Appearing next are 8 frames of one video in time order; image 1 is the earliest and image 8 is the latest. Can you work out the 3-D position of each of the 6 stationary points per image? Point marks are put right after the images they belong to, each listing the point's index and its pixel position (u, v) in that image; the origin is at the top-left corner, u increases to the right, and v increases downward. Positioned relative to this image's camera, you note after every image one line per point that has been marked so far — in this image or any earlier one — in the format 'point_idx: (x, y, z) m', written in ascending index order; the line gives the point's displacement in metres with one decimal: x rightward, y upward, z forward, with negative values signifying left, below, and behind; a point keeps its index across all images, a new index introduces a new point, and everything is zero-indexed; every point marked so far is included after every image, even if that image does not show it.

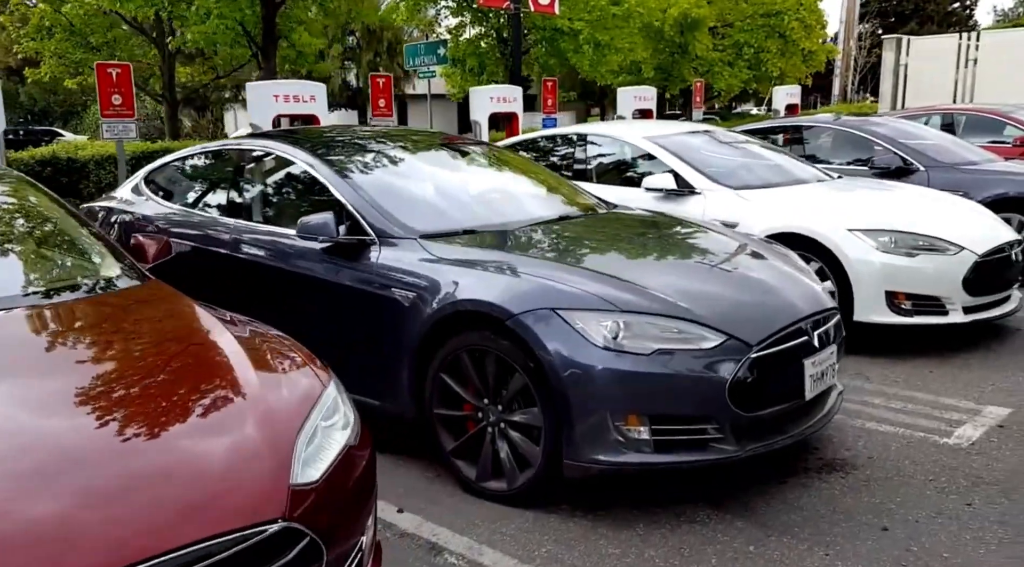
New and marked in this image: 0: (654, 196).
0: (+1.0, +0.6, +5.8) m
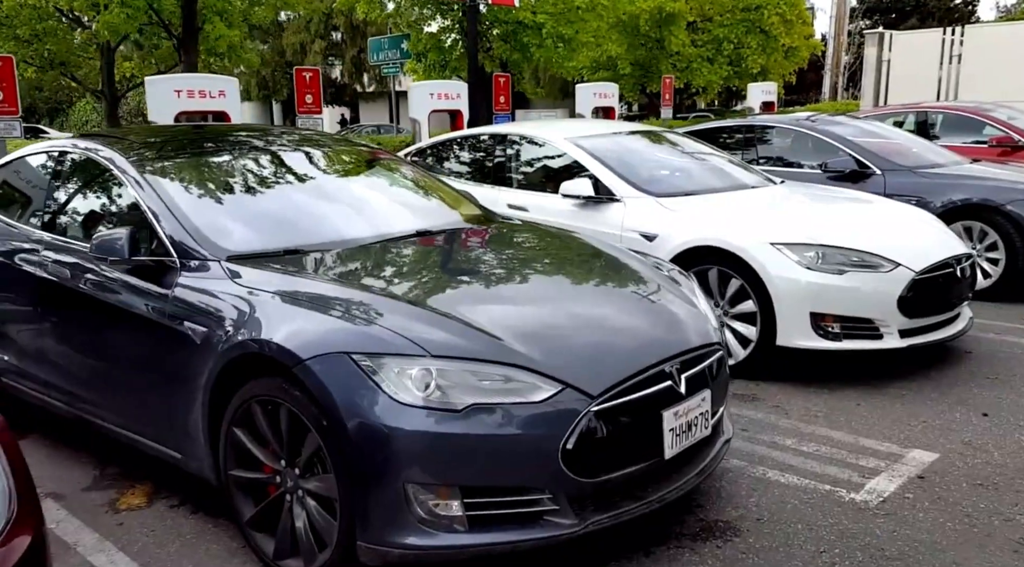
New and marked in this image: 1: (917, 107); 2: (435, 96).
0: (+0.4, +0.5, +5.3) m
1: (+5.8, +2.5, +11.6) m
2: (-0.9, +2.1, +8.8) m
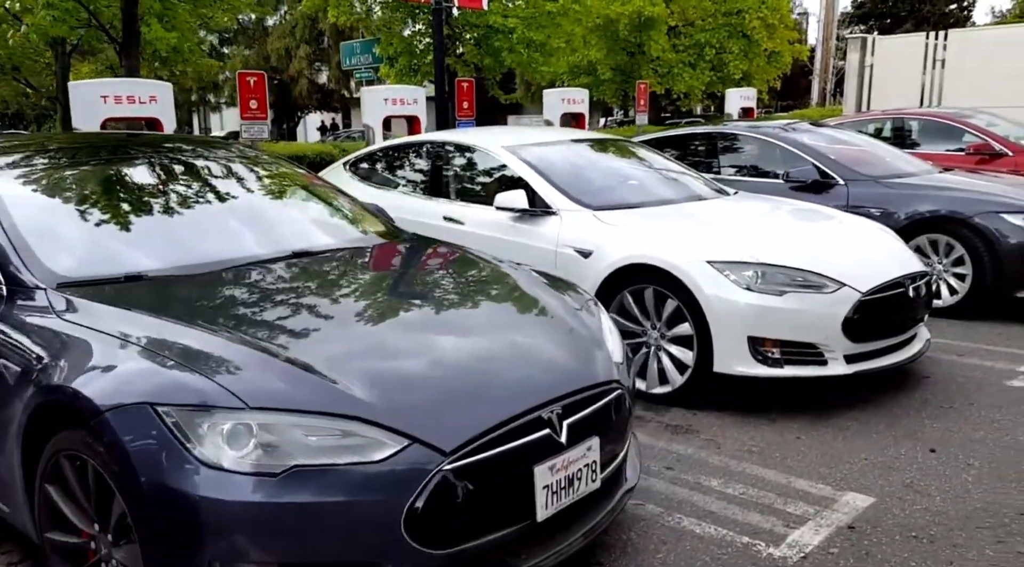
0: (0.0, +0.4, +5.0) m
1: (+5.3, +2.4, +11.3) m
2: (-1.3, +1.9, +8.5) m
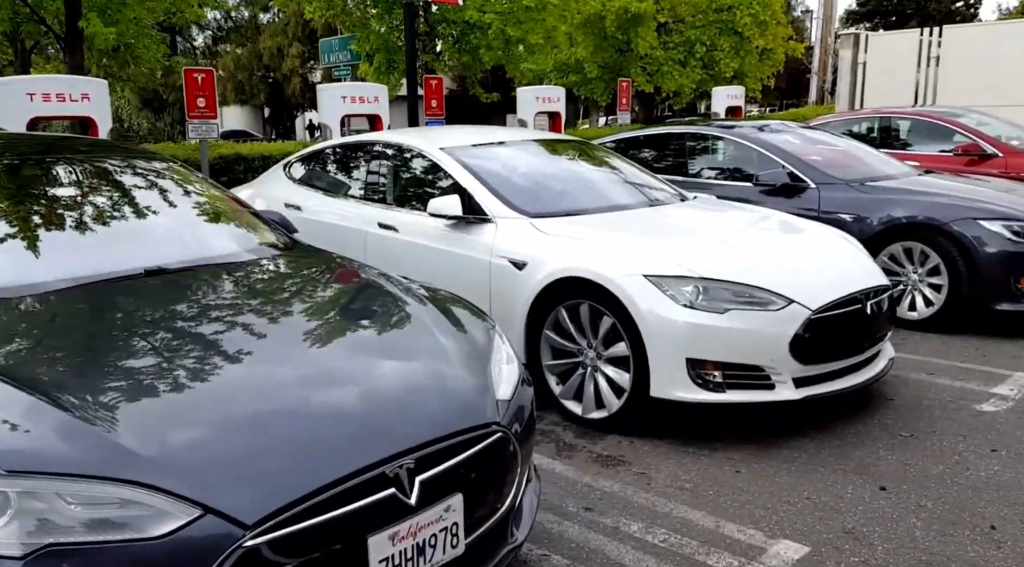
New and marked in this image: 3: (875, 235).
0: (-0.4, +0.3, +4.6) m
1: (+5.0, +2.3, +10.9) m
2: (-1.6, +1.9, +8.2) m
3: (+2.6, +0.4, +5.9) m
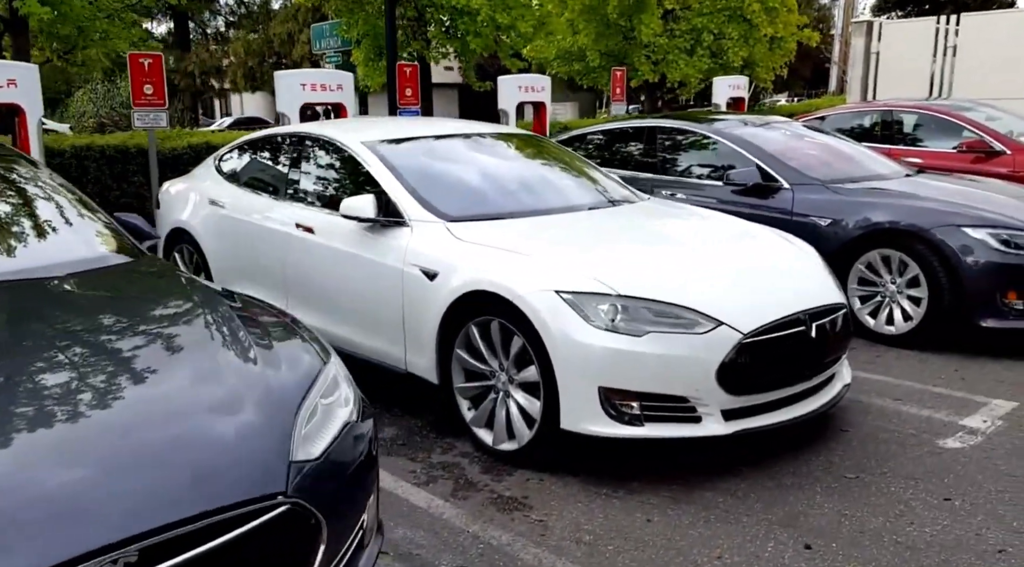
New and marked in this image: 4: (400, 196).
0: (-0.8, +0.3, +4.2) m
1: (+4.8, +2.3, +10.4) m
2: (-1.9, +1.9, +7.8) m
3: (+2.3, +0.3, +5.4) m
4: (-0.6, +0.5, +4.2) m
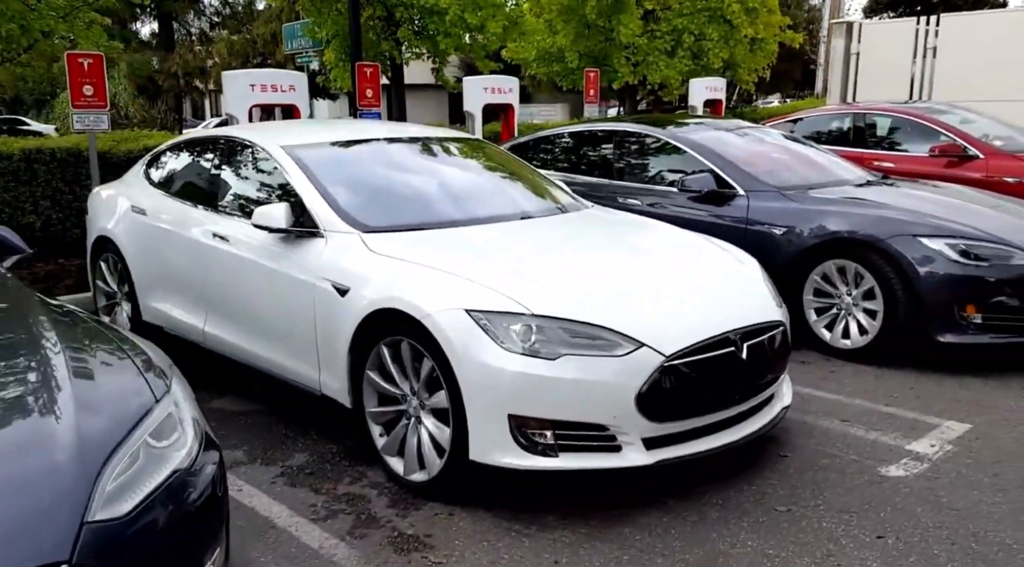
0: (-1.2, +0.2, +4.0) m
1: (+4.3, +2.2, +10.2) m
2: (-2.3, +1.8, +7.5) m
3: (+1.9, +0.2, +5.2) m
4: (-0.9, +0.4, +3.9) m
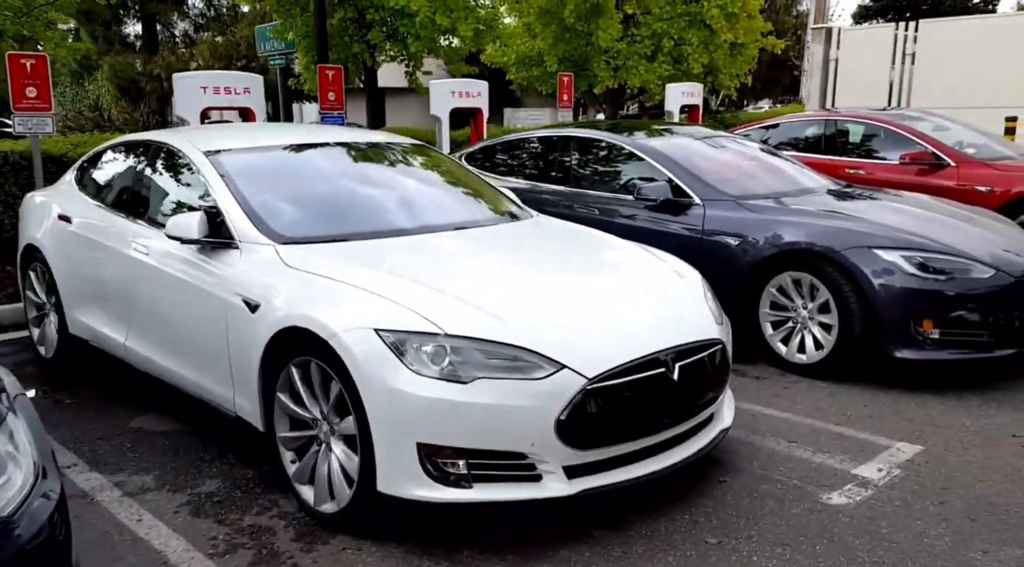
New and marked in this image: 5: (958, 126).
0: (-1.5, +0.2, +3.7) m
1: (+3.9, +2.1, +10.0) m
2: (-2.7, +1.7, +7.3) m
3: (+1.6, +0.1, +5.0) m
4: (-1.2, +0.3, +3.7) m
5: (+5.4, +1.9, +9.9) m
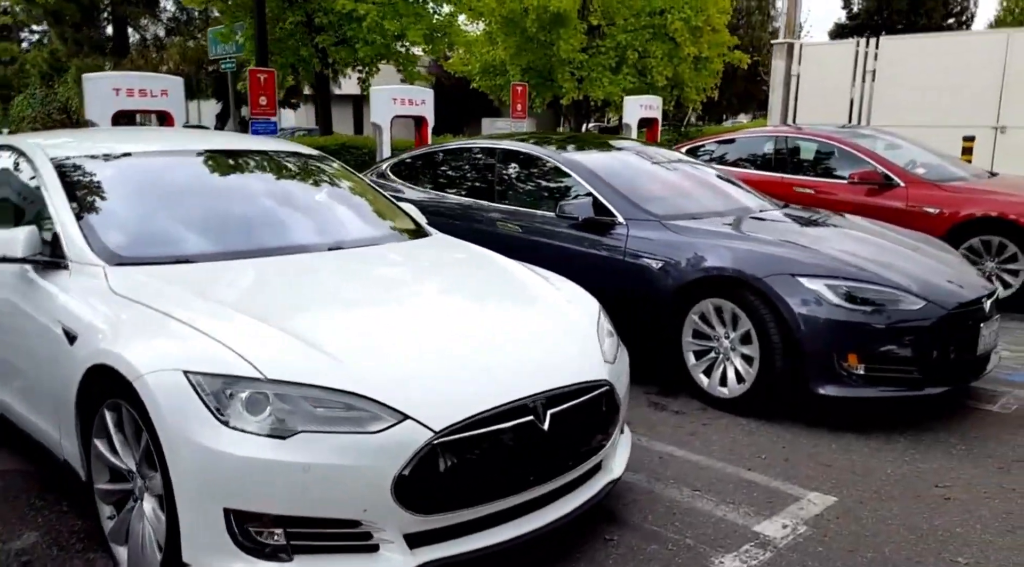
0: (-2.0, +0.1, +3.3) m
1: (+3.3, +1.9, +9.8) m
2: (-3.3, +1.6, +6.9) m
3: (+1.0, 0.0, +4.7) m
4: (-1.8, +0.2, +3.3) m
5: (+4.8, +1.7, +9.6) m
